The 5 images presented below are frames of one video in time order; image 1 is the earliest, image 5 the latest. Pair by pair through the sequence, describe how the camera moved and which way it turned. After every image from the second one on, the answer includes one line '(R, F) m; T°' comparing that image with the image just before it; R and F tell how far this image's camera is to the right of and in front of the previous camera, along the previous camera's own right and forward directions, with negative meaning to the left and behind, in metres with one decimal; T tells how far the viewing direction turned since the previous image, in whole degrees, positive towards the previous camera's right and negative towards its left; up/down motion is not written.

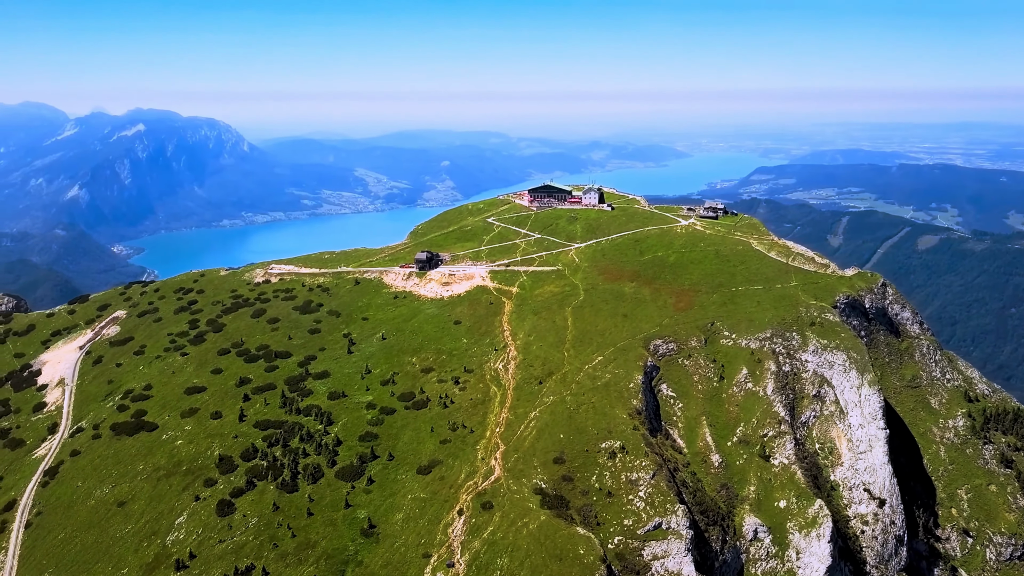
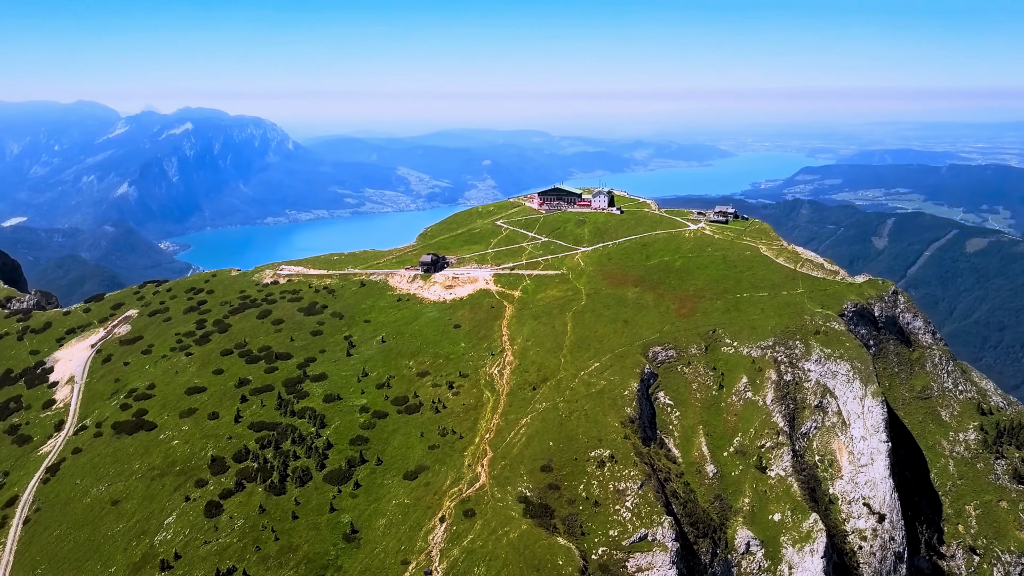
(+3.6, +0.4) m; -2°
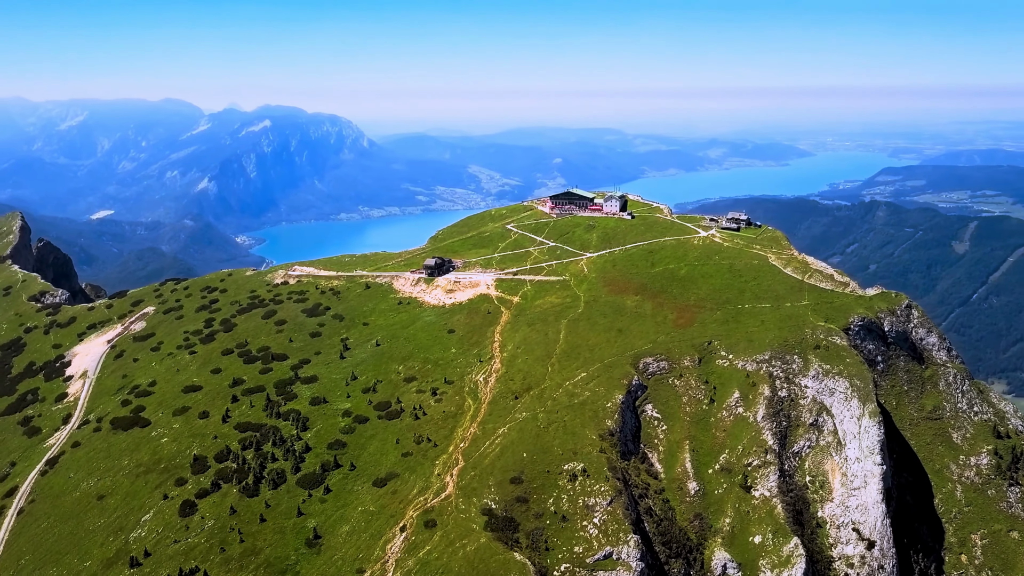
(+7.0, +0.7) m; -3°
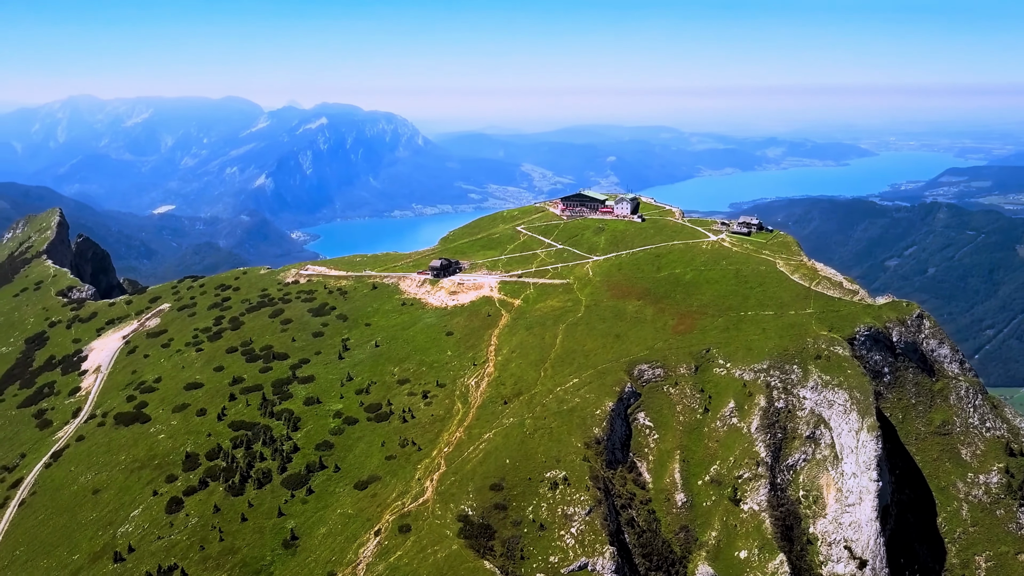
(+5.0, +0.3) m; -3°
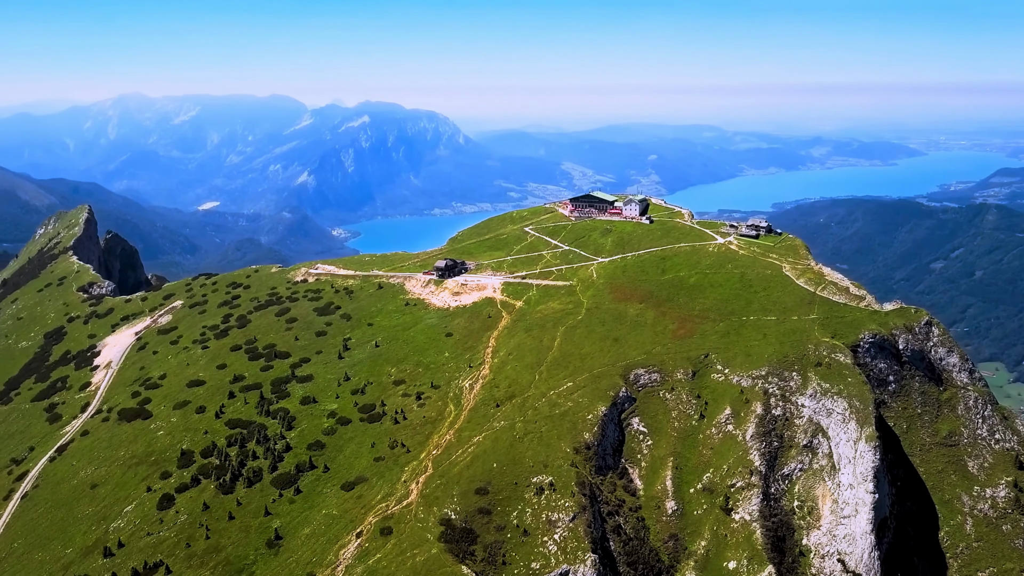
(+3.8, +0.2) m; -2°
